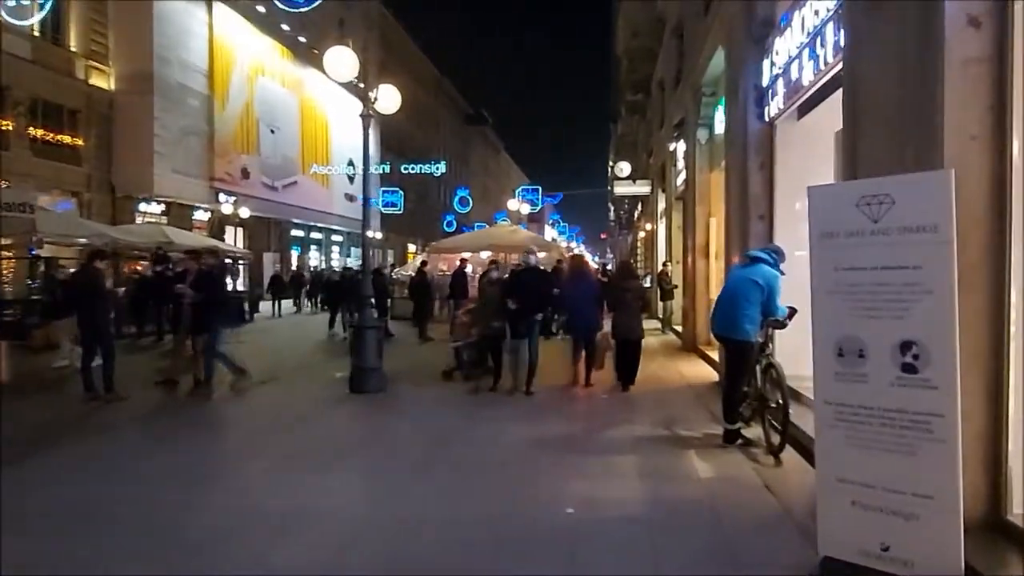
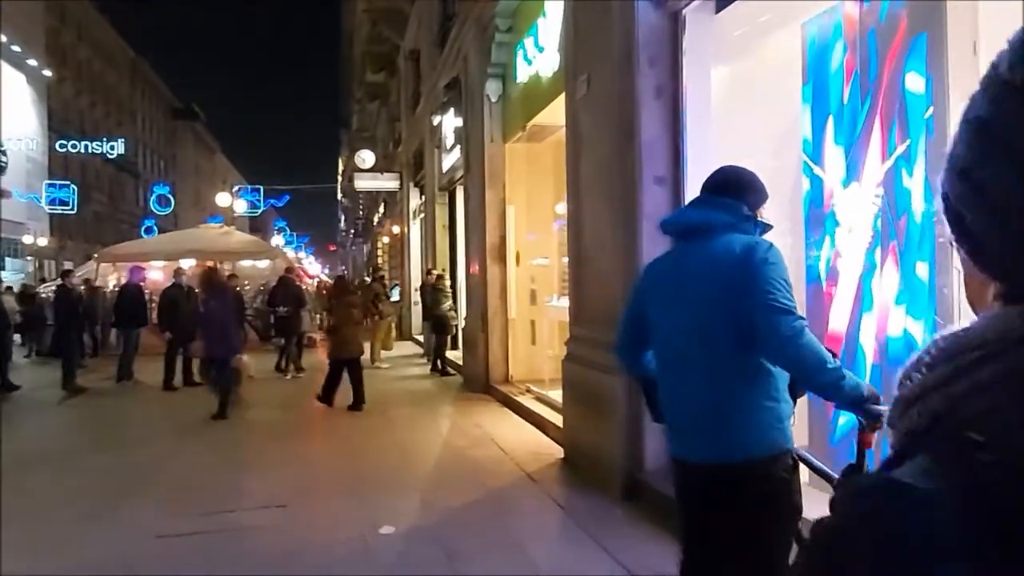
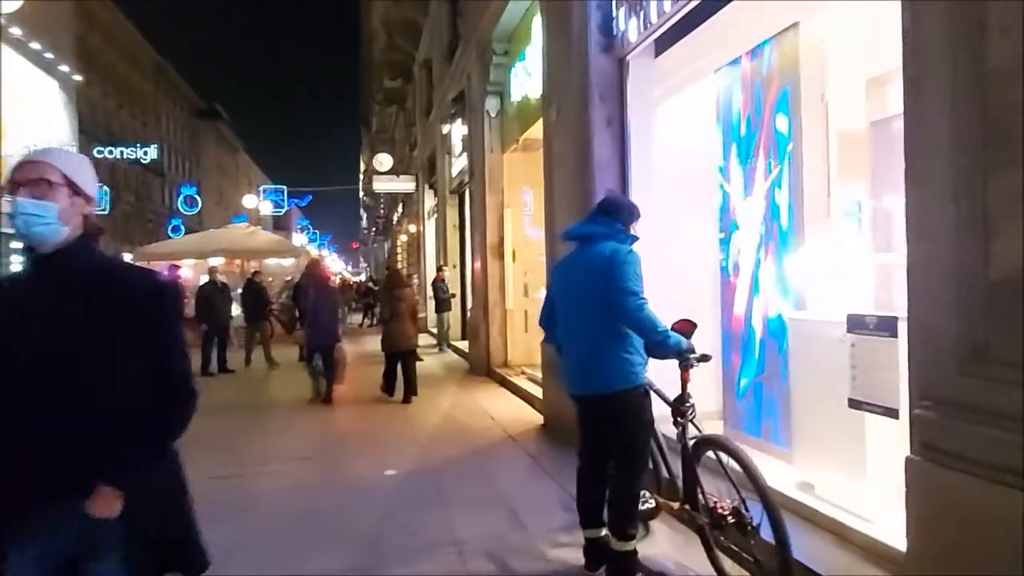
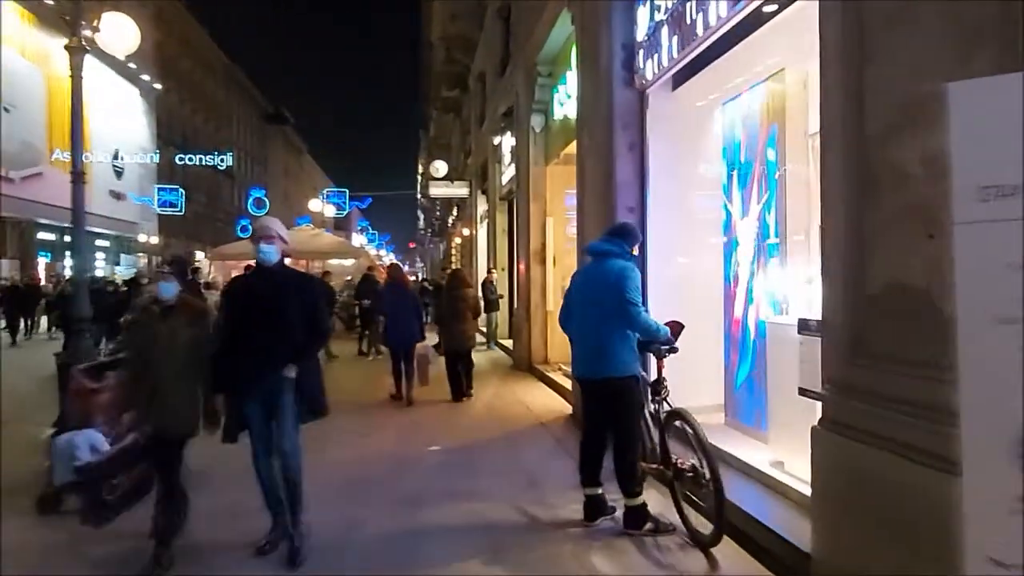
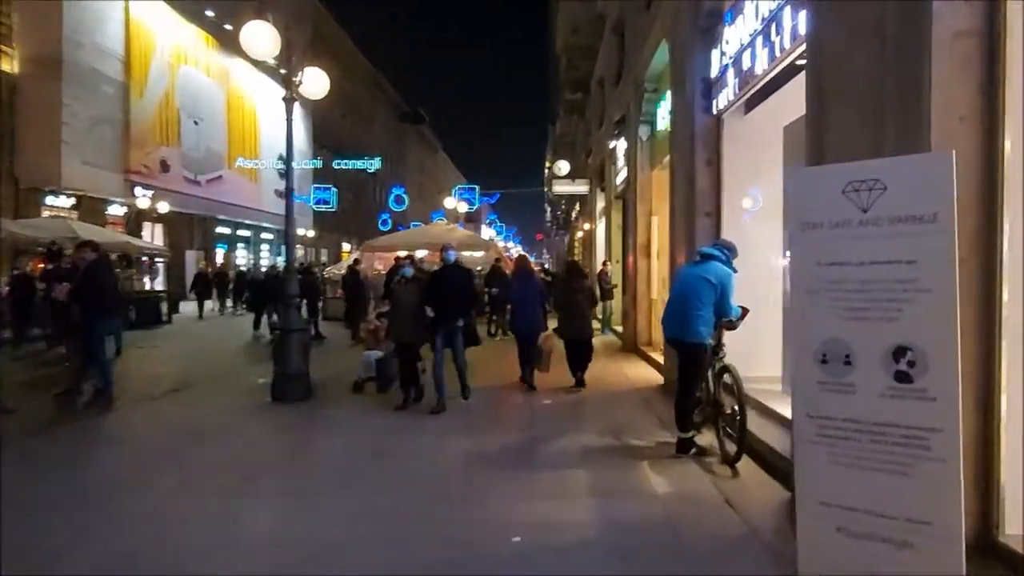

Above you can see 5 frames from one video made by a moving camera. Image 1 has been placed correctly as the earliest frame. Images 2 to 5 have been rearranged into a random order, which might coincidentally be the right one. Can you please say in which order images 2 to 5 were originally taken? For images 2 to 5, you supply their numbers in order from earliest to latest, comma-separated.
5, 4, 3, 2
